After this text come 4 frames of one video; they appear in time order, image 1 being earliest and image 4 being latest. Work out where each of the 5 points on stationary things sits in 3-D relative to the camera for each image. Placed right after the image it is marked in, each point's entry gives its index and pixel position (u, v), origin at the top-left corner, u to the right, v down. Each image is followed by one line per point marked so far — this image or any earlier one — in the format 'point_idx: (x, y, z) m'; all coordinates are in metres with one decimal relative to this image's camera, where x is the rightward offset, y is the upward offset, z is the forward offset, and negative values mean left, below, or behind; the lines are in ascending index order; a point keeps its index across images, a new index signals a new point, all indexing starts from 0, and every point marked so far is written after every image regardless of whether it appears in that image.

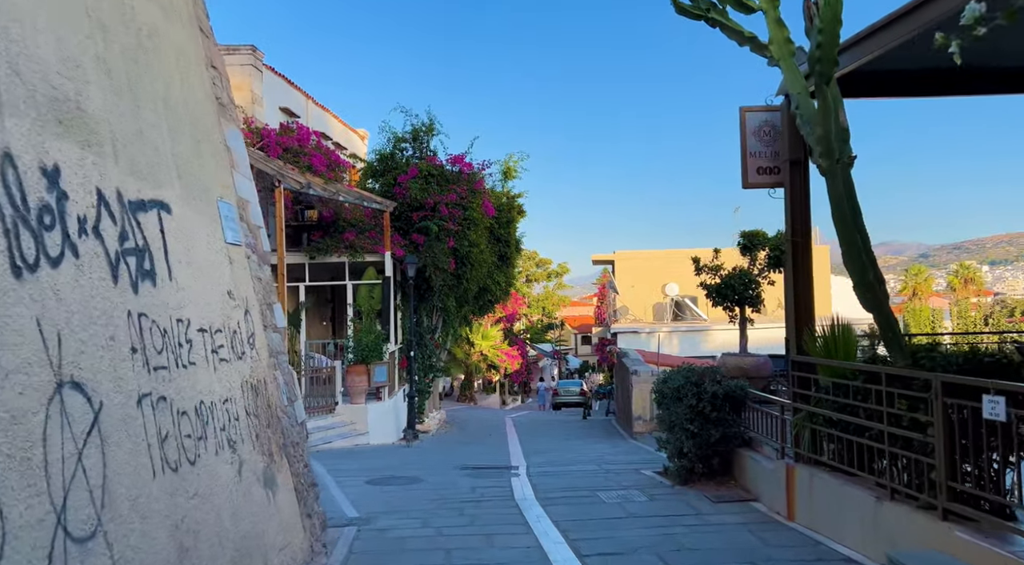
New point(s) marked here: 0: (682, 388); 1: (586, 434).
0: (+1.7, -1.1, +9.7) m
1: (+1.5, -3.1, +19.5) m
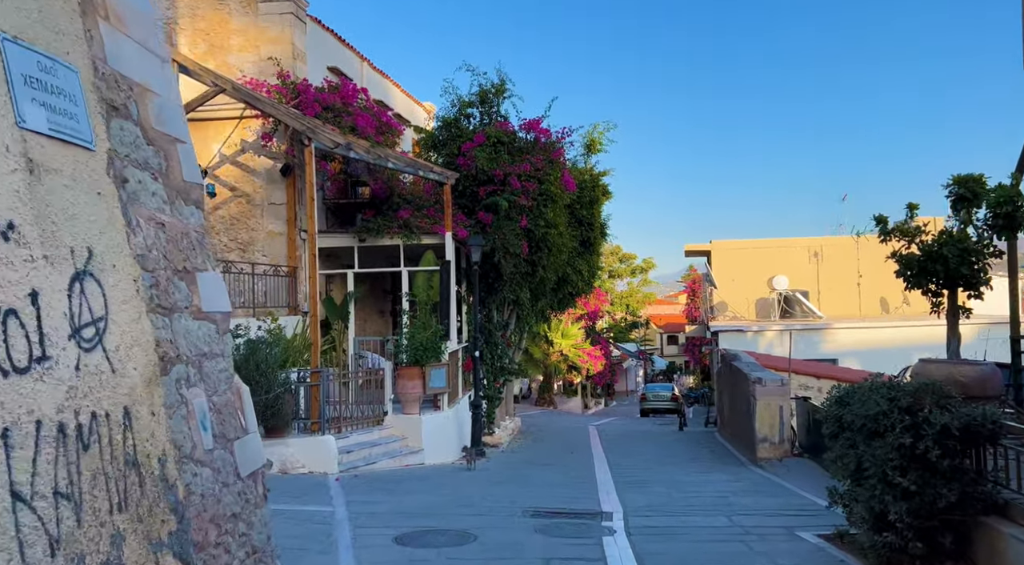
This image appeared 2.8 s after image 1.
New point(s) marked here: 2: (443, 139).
0: (+2.4, -0.8, +6.1) m
1: (+2.9, -2.8, +15.8) m
2: (-1.4, +2.9, +19.3) m
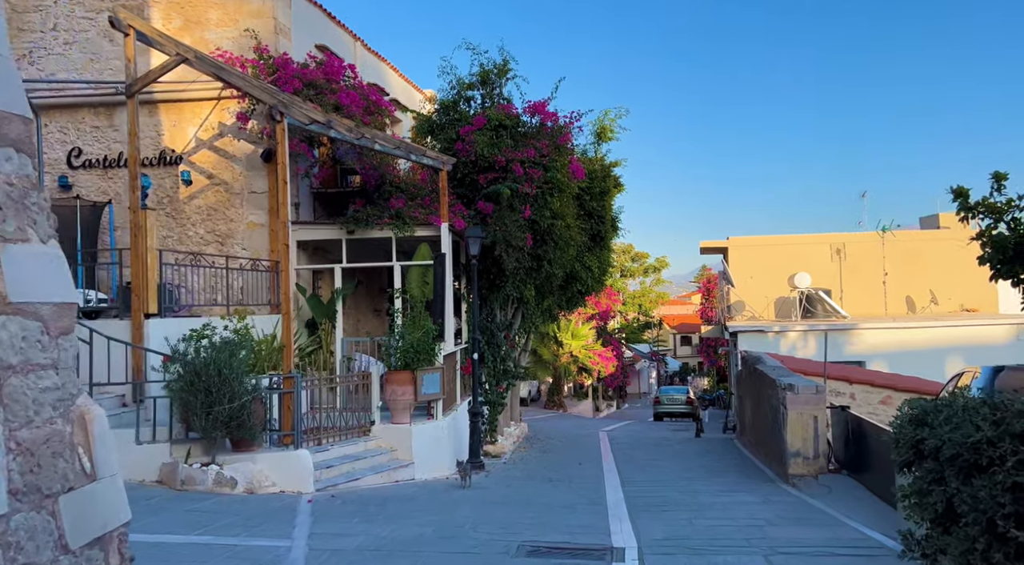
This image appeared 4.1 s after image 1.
0: (+2.3, -0.8, +4.5) m
1: (+2.9, -2.8, +14.2) m
2: (-1.3, +3.0, +17.8) m
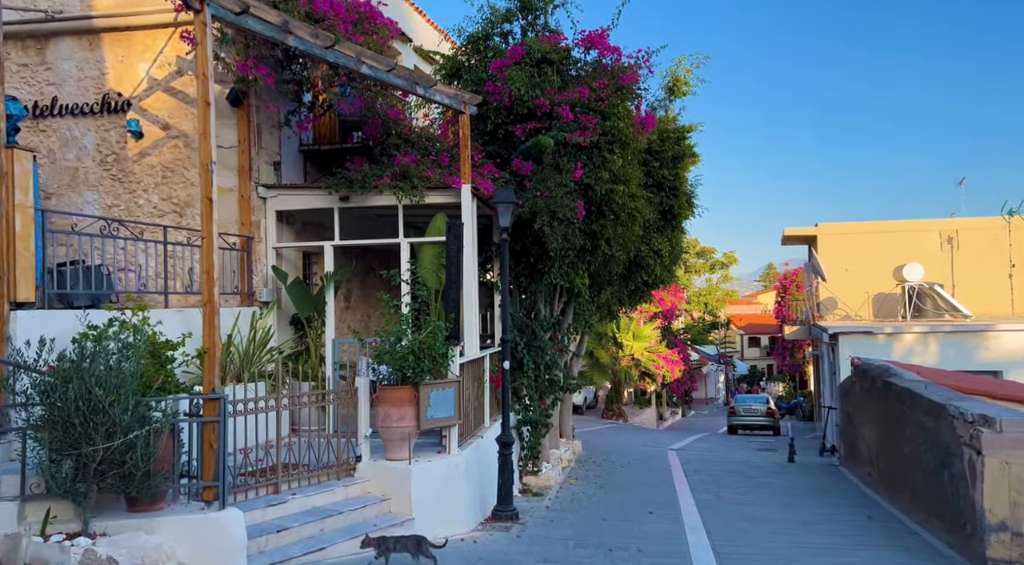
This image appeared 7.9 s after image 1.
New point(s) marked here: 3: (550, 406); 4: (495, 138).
0: (+2.1, -0.6, +0.3) m
1: (+3.4, -2.5, +10.0) m
2: (-0.6, +3.2, +13.8) m
3: (+0.6, -1.8, +14.5) m
4: (-0.2, +2.0, +13.2) m
